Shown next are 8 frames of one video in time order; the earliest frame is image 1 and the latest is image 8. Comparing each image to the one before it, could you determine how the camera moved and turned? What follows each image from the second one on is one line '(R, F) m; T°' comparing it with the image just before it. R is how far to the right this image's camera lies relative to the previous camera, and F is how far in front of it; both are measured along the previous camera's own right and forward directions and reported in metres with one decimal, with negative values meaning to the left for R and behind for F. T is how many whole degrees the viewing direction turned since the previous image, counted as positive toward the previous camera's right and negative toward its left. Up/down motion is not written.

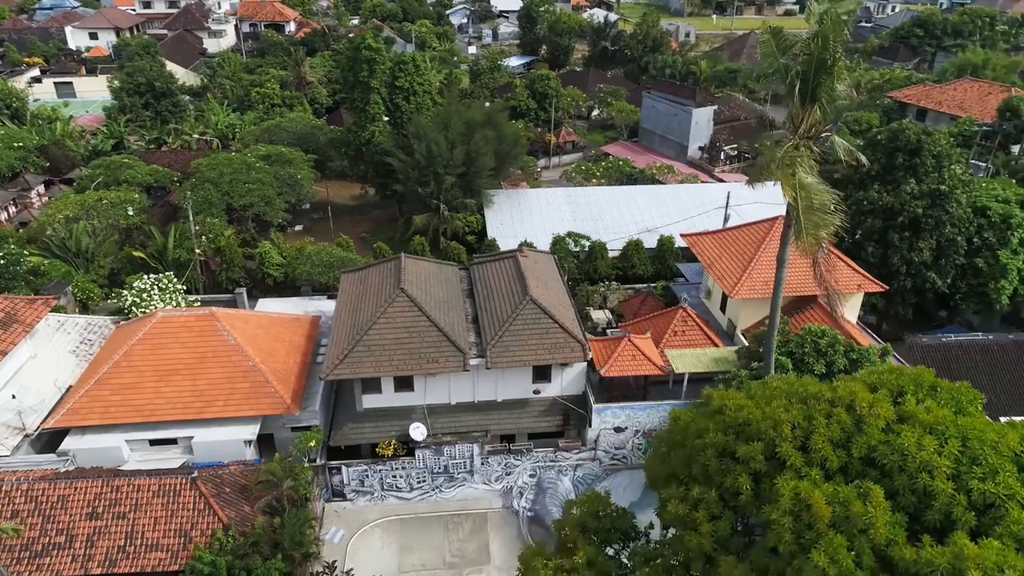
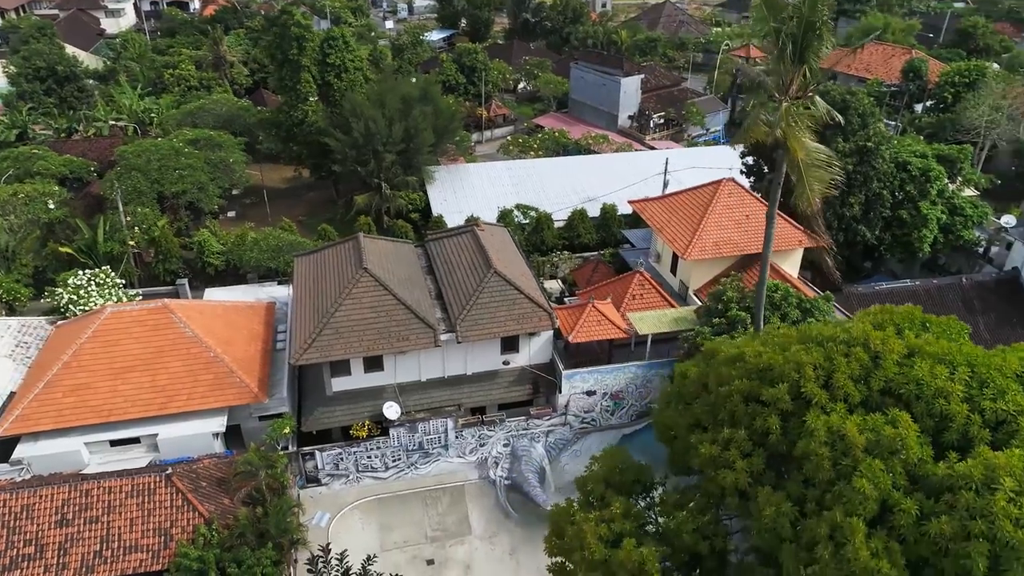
(-1.4, -0.1) m; +6°
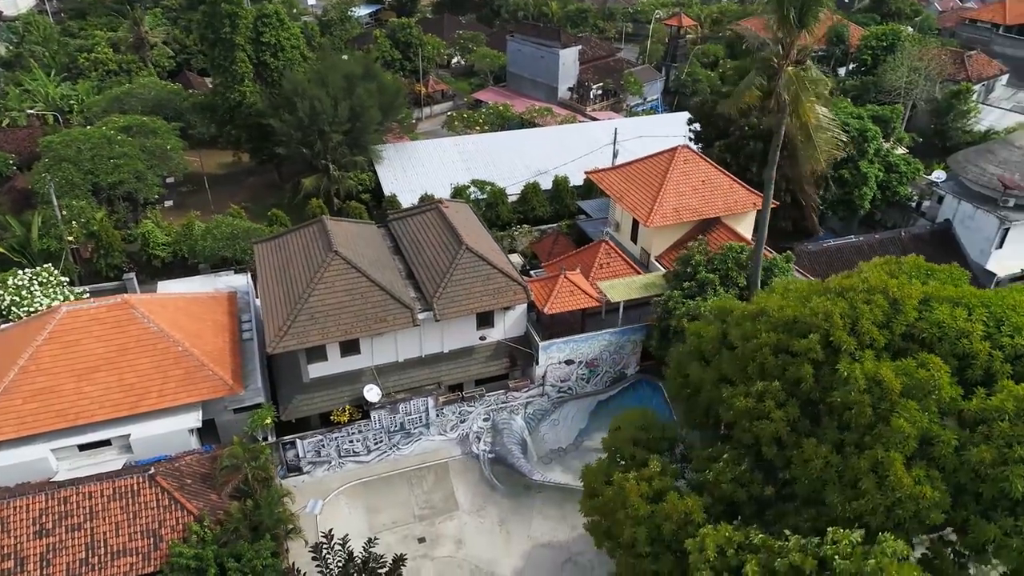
(-1.4, 0.0) m; +5°
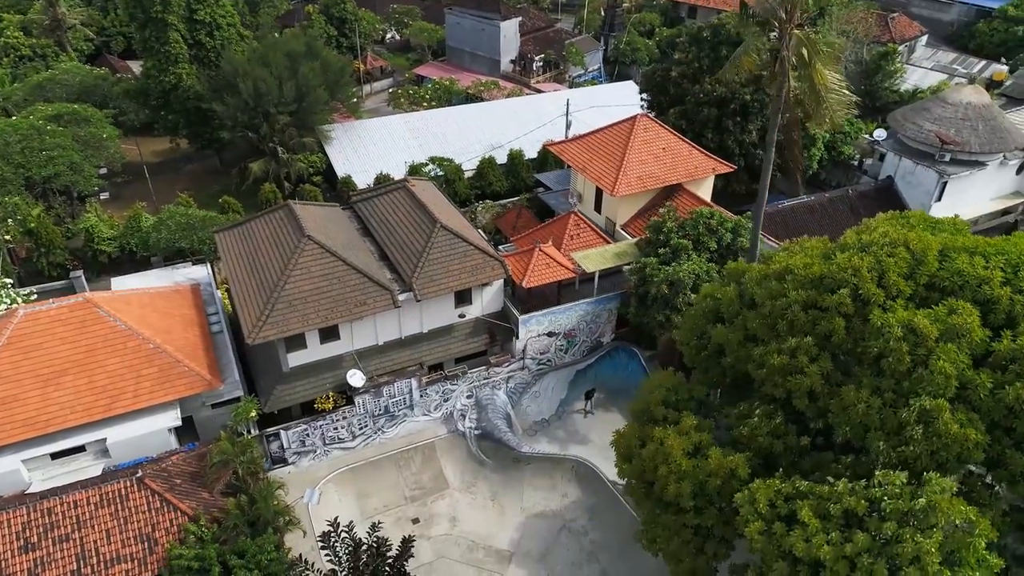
(-1.4, +0.1) m; +5°
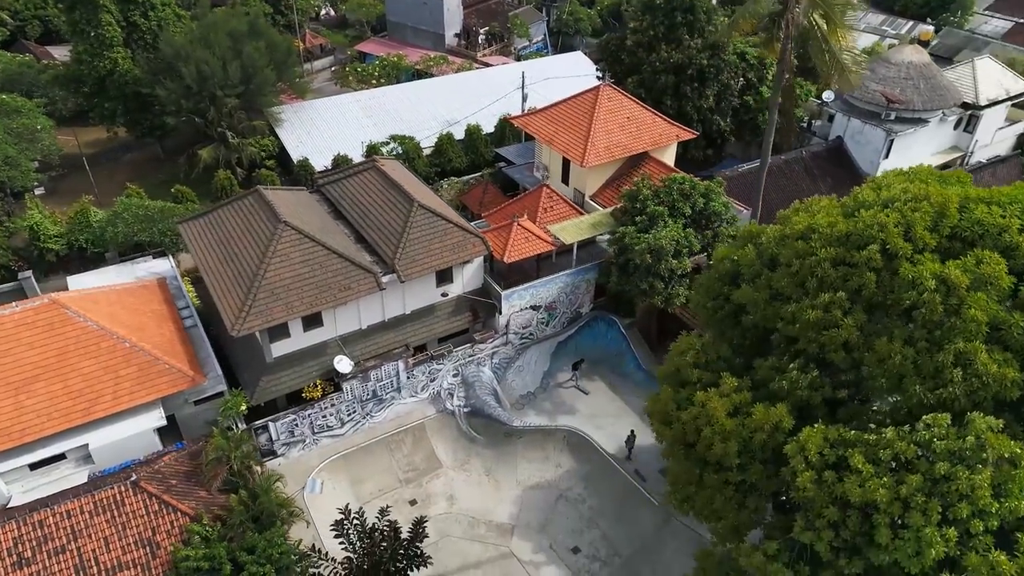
(-1.5, +0.1) m; +5°
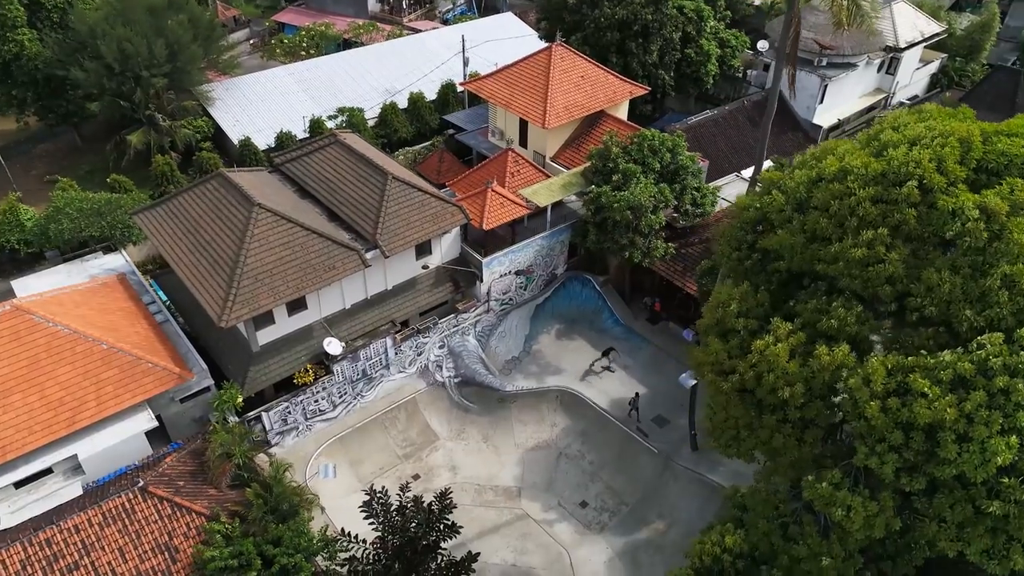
(-2.2, +0.1) m; +6°
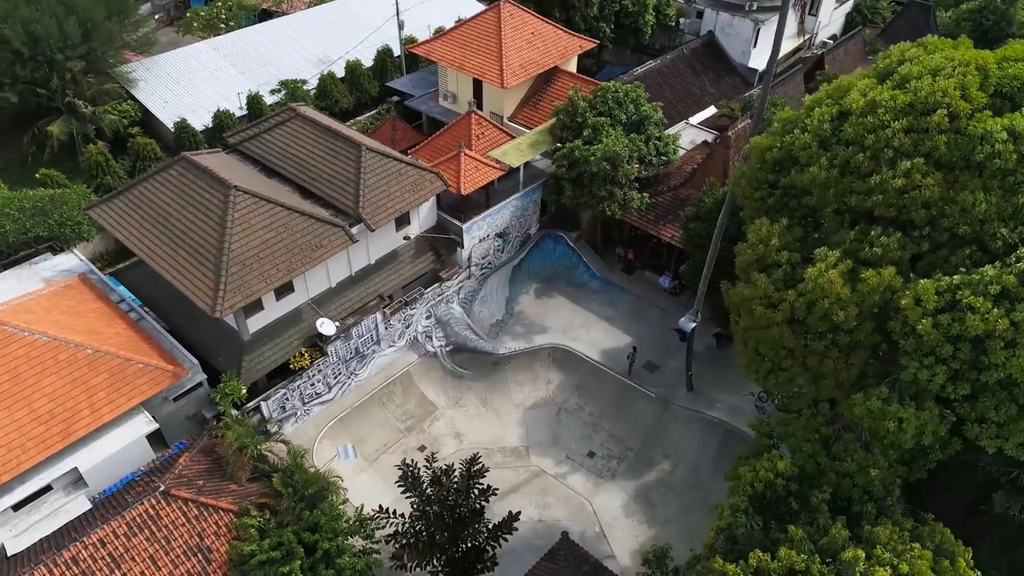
(-2.3, +0.1) m; +6°
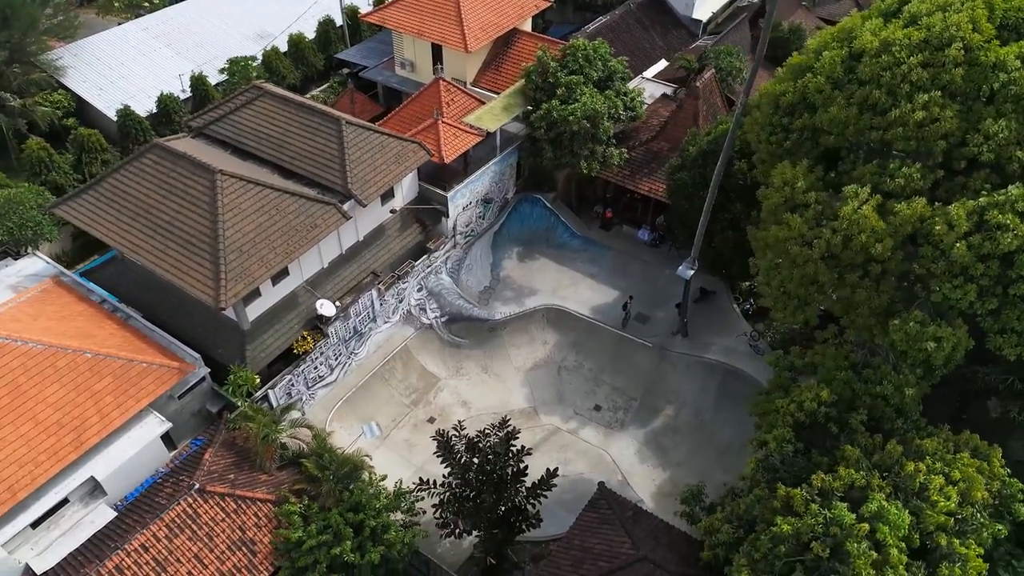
(-2.2, 0.0) m; +6°
